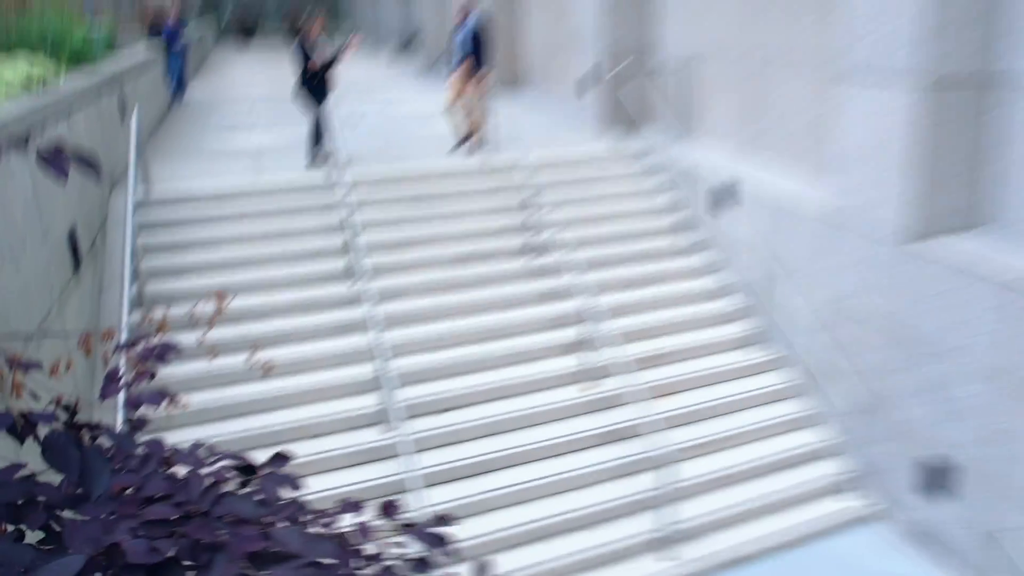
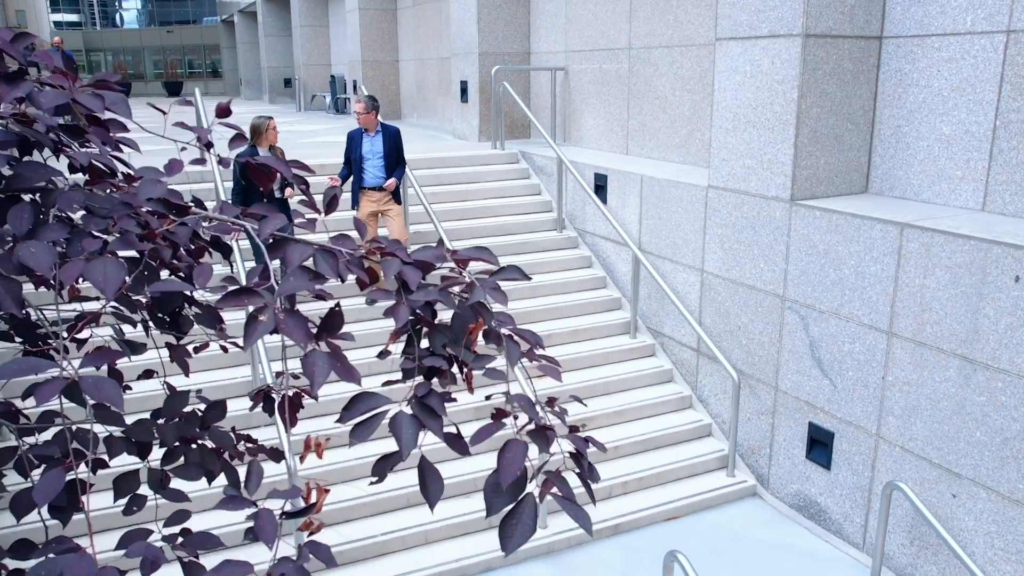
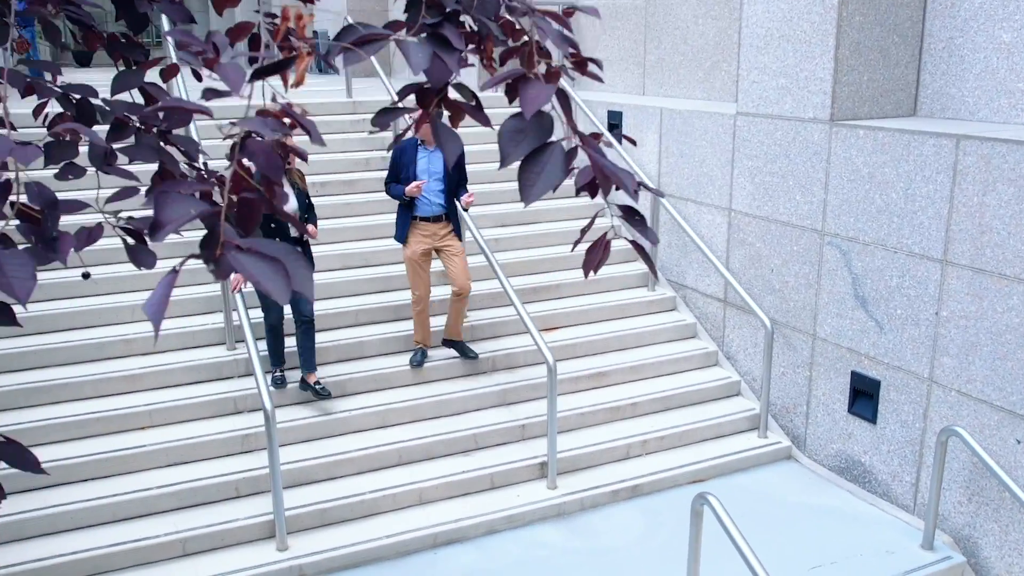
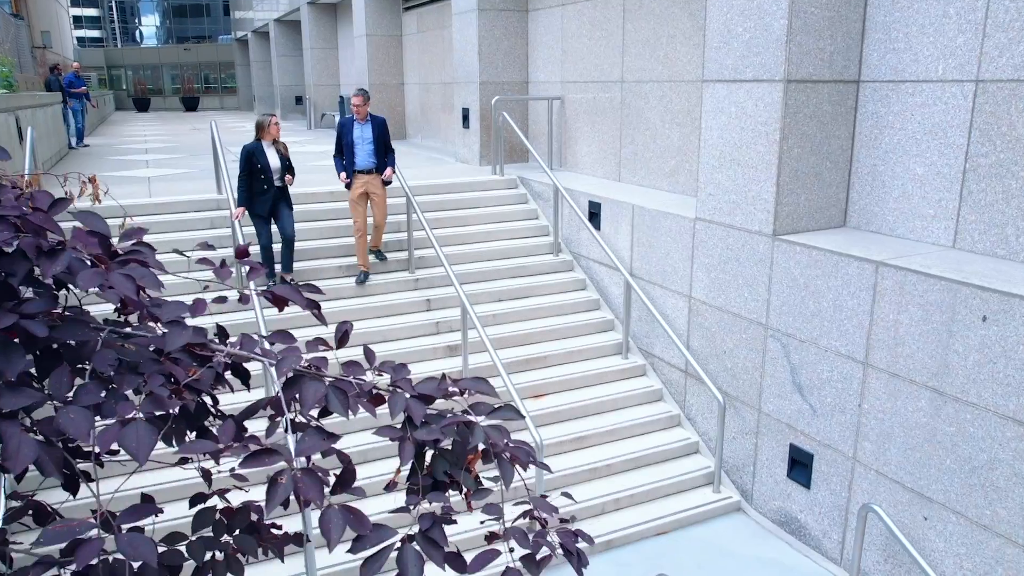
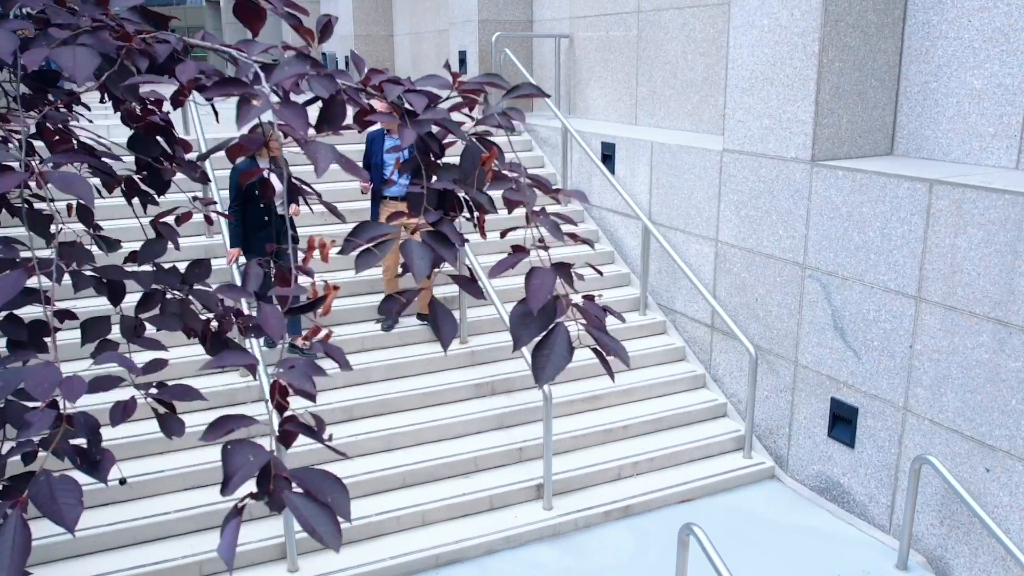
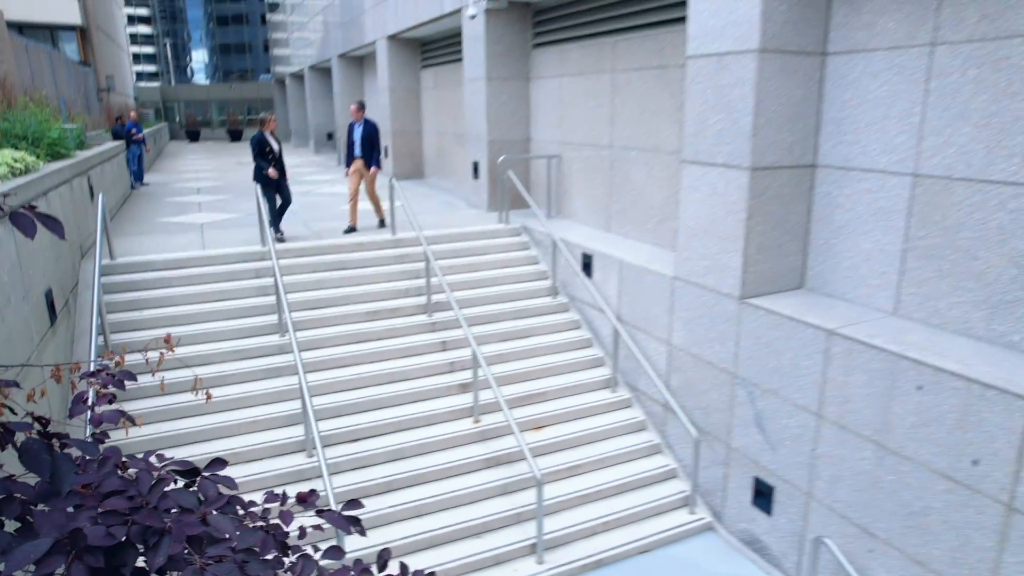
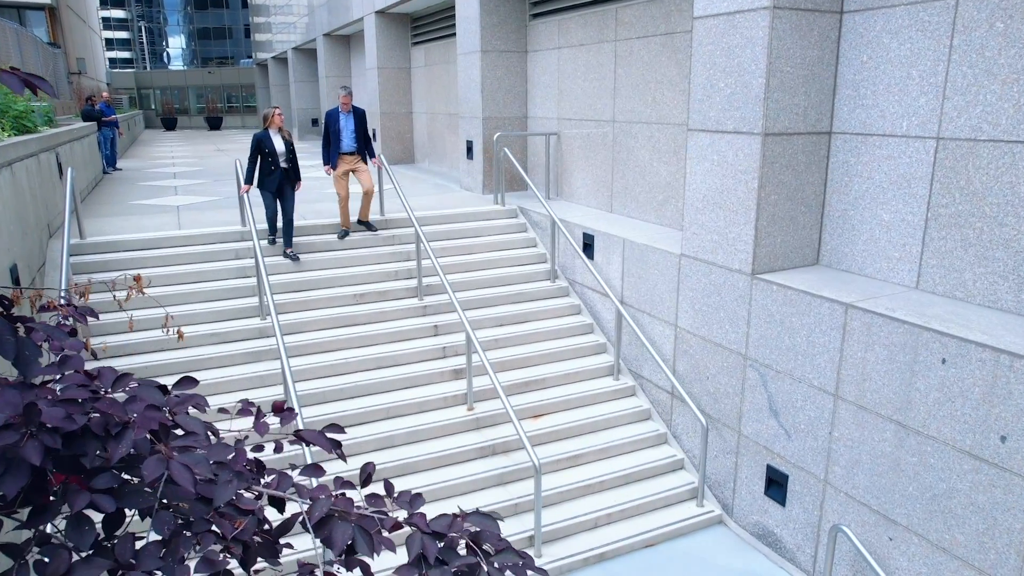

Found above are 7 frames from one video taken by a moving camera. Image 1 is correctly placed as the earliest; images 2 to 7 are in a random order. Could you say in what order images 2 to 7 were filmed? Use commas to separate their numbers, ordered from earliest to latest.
6, 7, 4, 2, 5, 3
